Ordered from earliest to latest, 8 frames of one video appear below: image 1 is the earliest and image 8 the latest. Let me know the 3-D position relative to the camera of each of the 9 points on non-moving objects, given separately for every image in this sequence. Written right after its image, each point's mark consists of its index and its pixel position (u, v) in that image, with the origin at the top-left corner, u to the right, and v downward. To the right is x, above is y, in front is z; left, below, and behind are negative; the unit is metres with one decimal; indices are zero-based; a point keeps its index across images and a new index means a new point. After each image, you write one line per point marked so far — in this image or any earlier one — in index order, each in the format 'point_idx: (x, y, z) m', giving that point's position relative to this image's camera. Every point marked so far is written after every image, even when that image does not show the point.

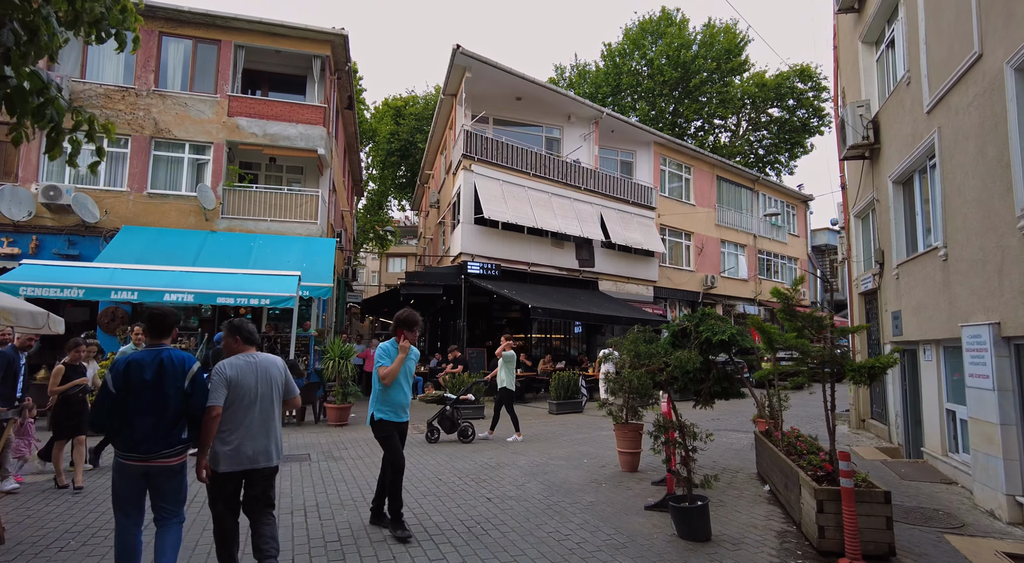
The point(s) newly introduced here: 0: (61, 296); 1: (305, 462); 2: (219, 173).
0: (-8.6, -0.2, +12.2) m
1: (-2.8, -2.5, +8.7) m
2: (-8.2, +3.0, +17.8) m
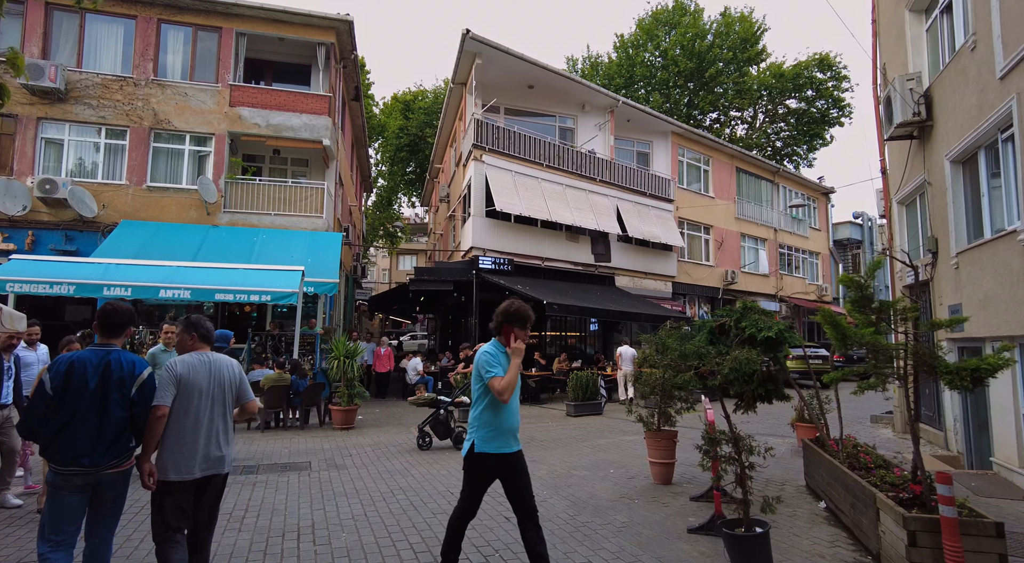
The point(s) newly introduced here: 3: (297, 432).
0: (-8.4, -0.2, +11.6) m
1: (-2.6, -2.4, +8.1) m
2: (-7.9, +3.1, +17.2) m
3: (-3.9, -2.7, +11.5) m
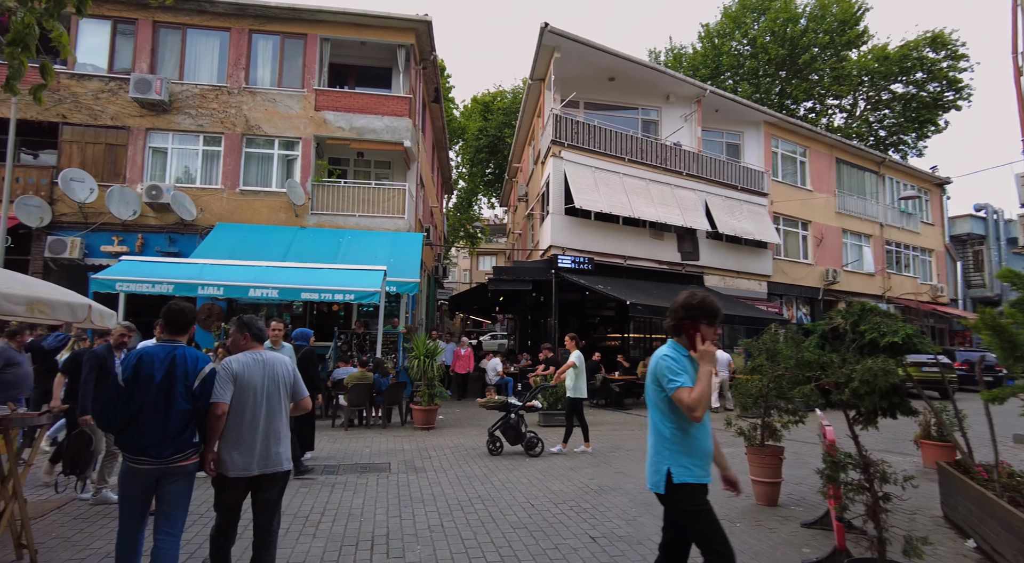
0: (-6.9, -0.2, +12.2) m
1: (-1.6, -2.4, +7.9) m
2: (-5.7, +3.1, +17.7) m
3: (-2.4, -2.7, +11.5) m
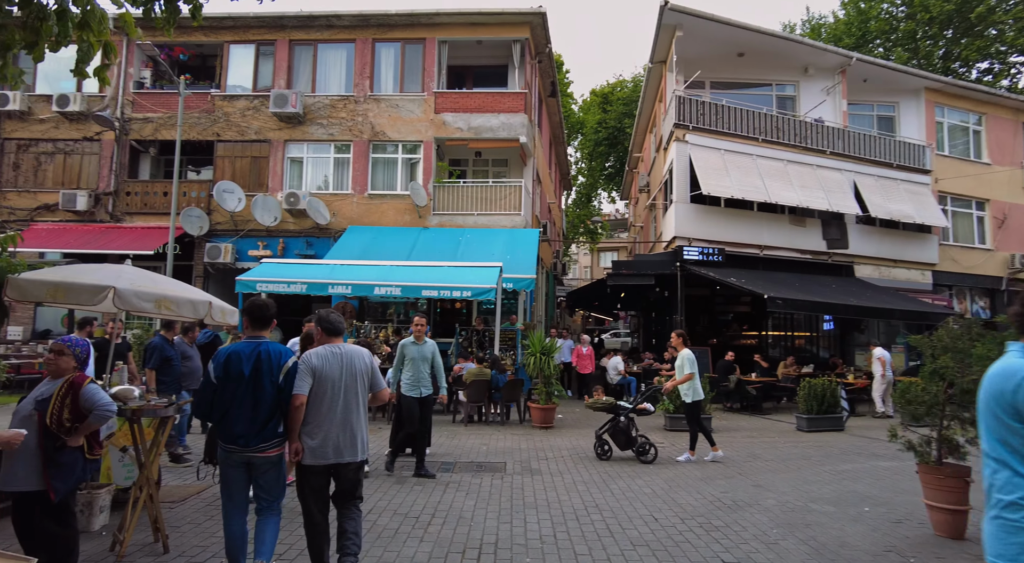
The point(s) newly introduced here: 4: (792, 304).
0: (-4.5, -0.2, +12.9) m
1: (-0.1, -2.3, +7.7) m
2: (-2.4, +3.2, +18.0) m
3: (-0.2, -2.6, +11.4) m
4: (+6.3, -0.5, +14.2) m
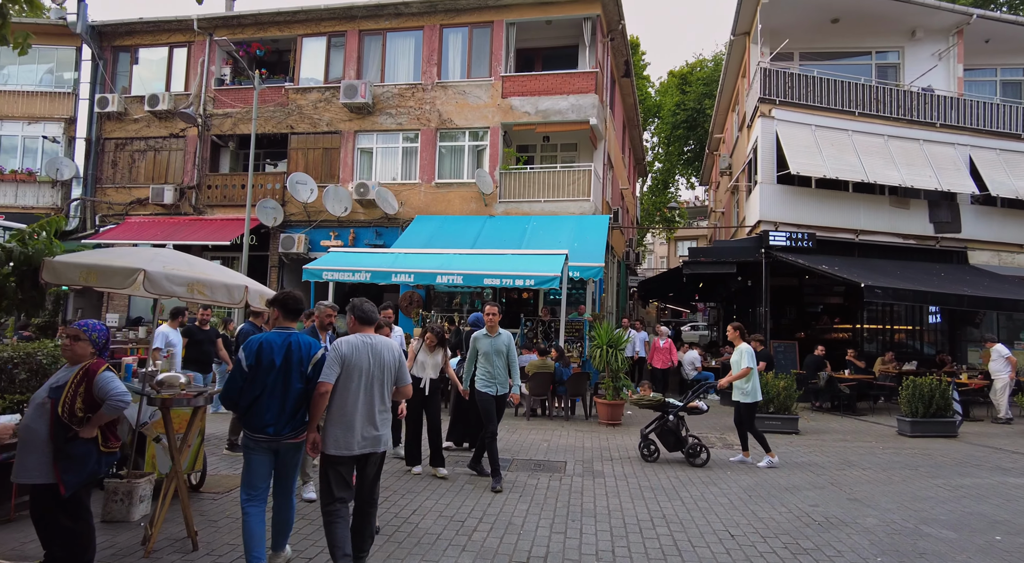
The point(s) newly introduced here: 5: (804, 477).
0: (-3.2, 0.0, +12.8) m
1: (+0.5, -2.2, +7.1) m
2: (-0.4, +3.4, +17.6) m
3: (+0.9, -2.4, +10.8) m
4: (+7.7, -0.3, +12.8) m
5: (+3.4, -2.3, +7.4) m
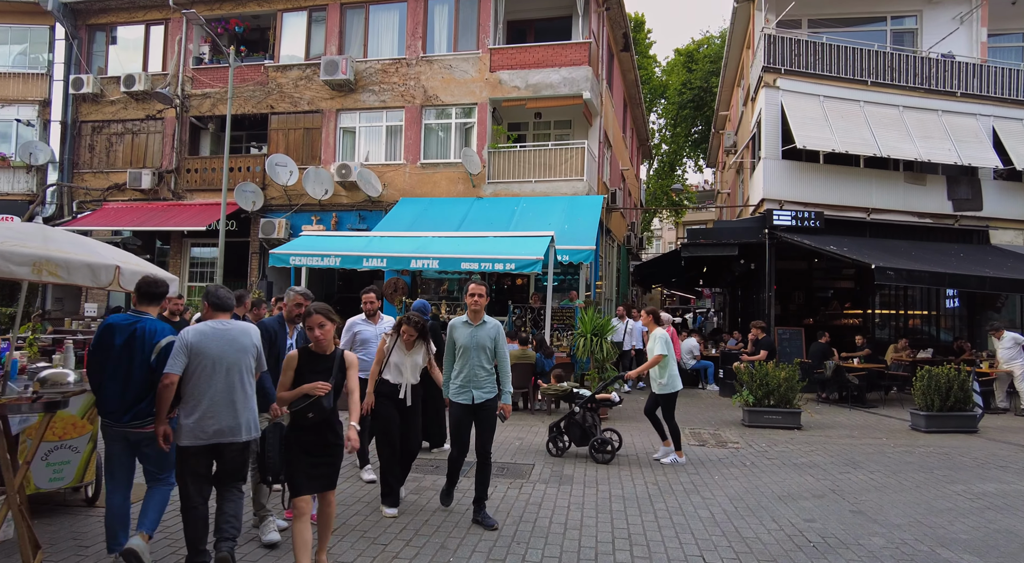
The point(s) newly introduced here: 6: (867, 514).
0: (-3.6, +0.3, +11.9) m
1: (+0.1, -2.0, +6.3) m
2: (-0.7, +3.8, +16.7) m
3: (+0.5, -2.2, +9.9) m
4: (+7.3, +0.1, +11.7) m
5: (+3.0, -2.0, +6.5) m
6: (+3.0, -2.0, +5.4) m
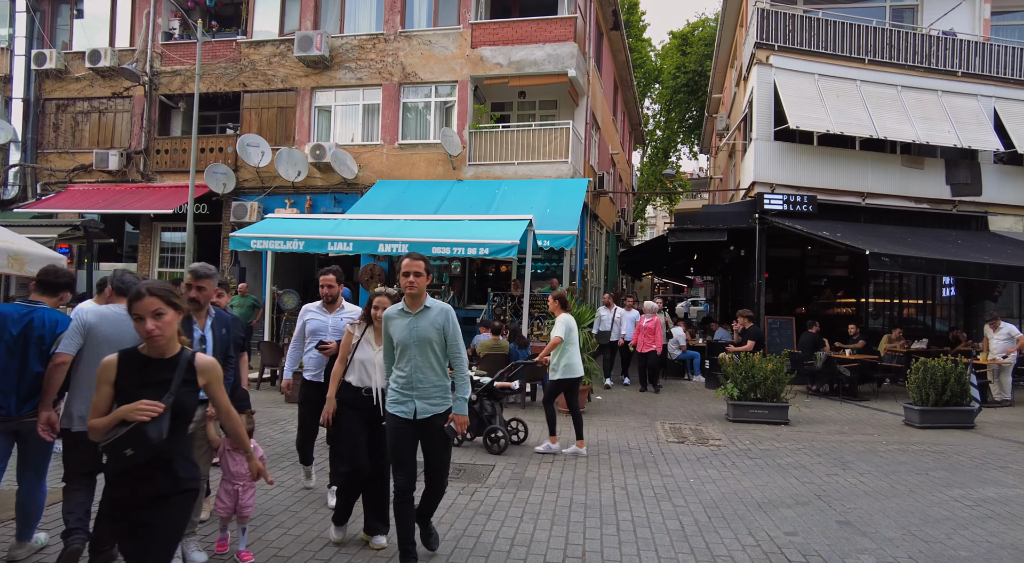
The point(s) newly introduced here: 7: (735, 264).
0: (-4.0, +0.6, +11.3) m
1: (-0.3, -1.8, +5.7) m
2: (-1.2, +4.2, +15.9) m
3: (+0.1, -1.9, +9.3) m
4: (+6.9, +0.3, +11.2) m
5: (+2.5, -1.9, +5.9) m
6: (+2.6, -1.8, +4.8) m
7: (+5.8, +0.5, +16.4) m
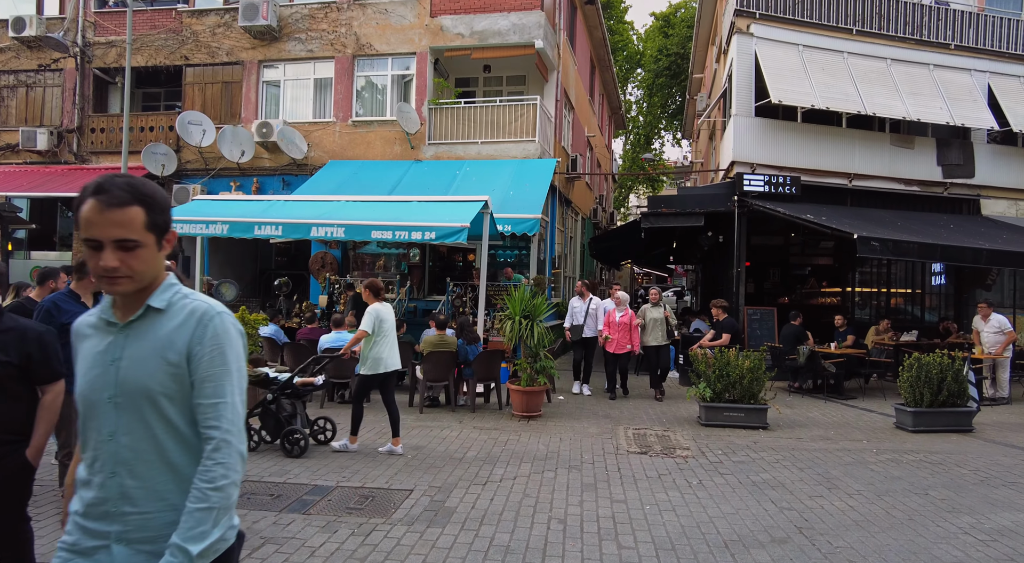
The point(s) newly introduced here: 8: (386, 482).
0: (-4.8, +0.8, +10.1) m
1: (-0.9, -1.7, +4.6) m
2: (-2.0, +4.4, +14.7) m
3: (-0.6, -1.8, +8.3) m
4: (+6.1, +0.5, +10.2) m
5: (+1.9, -1.8, +4.9) m
6: (+2.0, -1.7, +3.7) m
7: (+4.9, +0.7, +15.4) m
8: (-1.1, -1.7, +5.5) m
